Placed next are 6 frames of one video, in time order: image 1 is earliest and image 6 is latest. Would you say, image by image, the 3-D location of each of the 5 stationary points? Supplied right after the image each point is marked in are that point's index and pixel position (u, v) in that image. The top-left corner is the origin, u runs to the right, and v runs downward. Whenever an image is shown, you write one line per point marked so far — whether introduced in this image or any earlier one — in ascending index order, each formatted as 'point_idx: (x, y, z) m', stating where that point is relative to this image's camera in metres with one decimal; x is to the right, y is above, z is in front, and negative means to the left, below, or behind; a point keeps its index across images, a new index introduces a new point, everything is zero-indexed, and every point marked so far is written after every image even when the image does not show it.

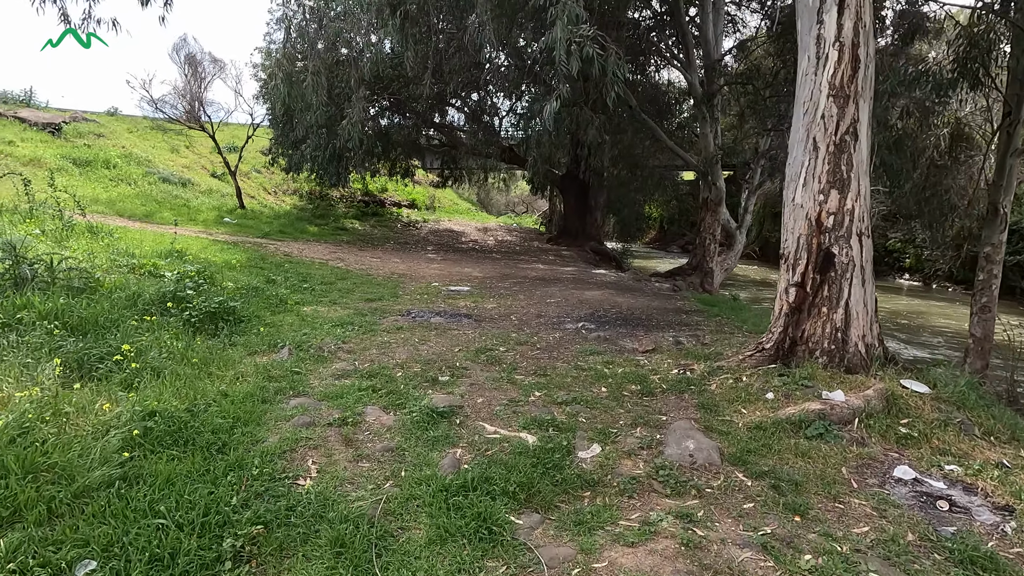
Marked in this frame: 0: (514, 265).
0: (0.0, +0.6, +14.5) m
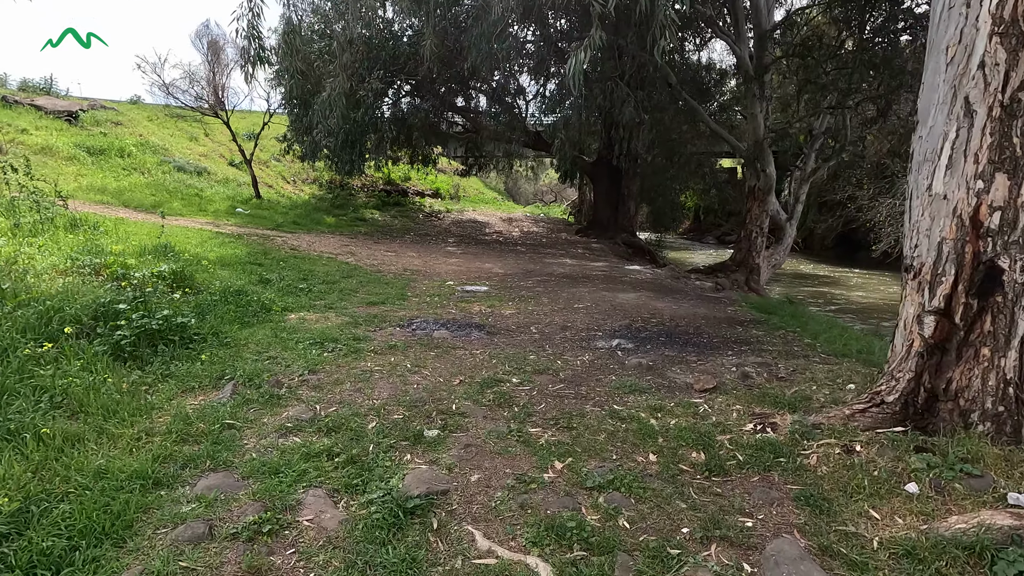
0: (+0.7, +0.7, +13.4) m
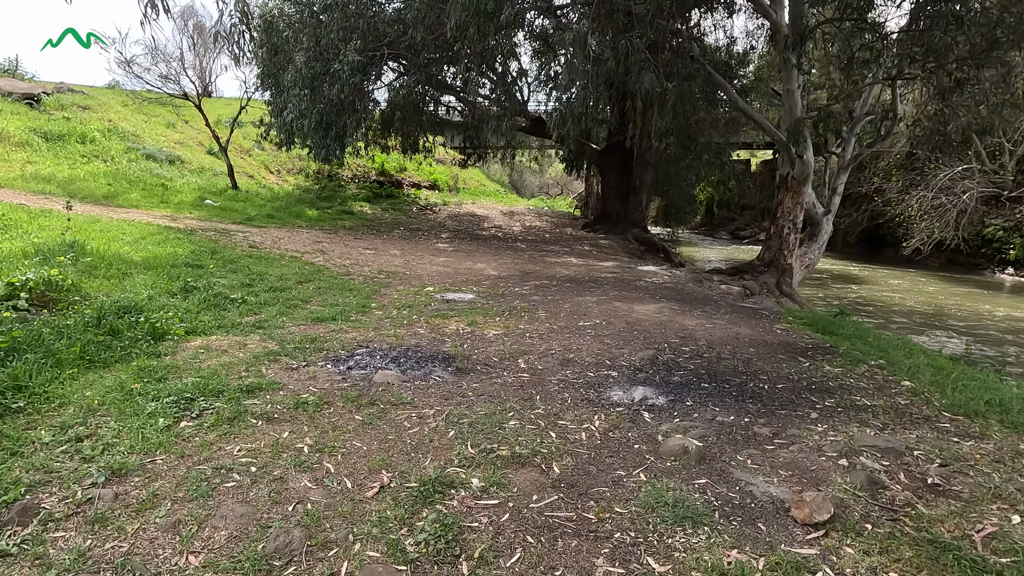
0: (+0.6, +0.6, +11.8) m
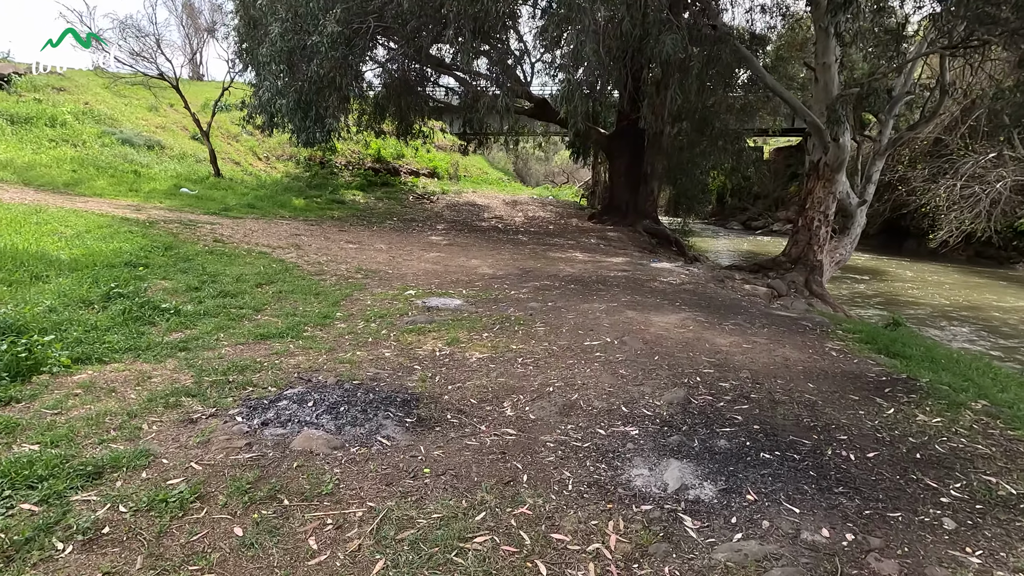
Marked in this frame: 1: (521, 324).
0: (+0.6, +0.7, +10.7) m
1: (+0.1, -0.4, +5.2) m
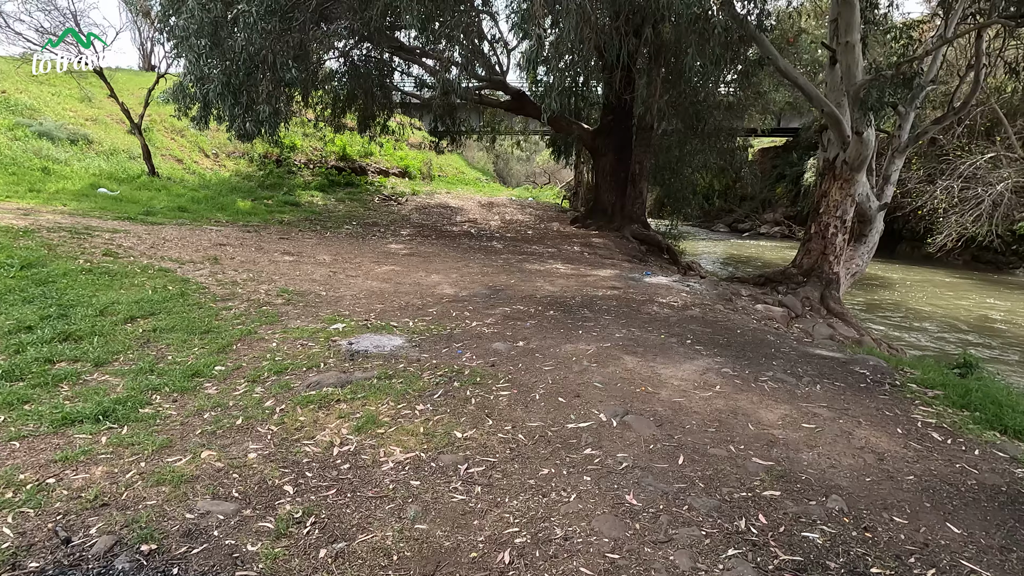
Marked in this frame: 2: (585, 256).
0: (+0.1, +0.4, +9.1) m
1: (-0.2, -0.6, +3.6) m
2: (+1.5, +0.6, +10.6) m
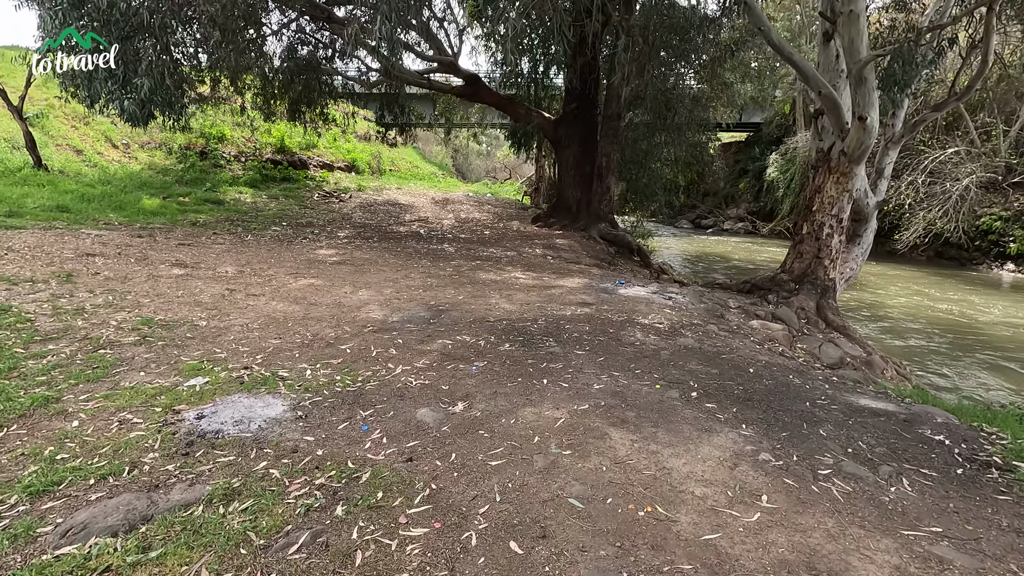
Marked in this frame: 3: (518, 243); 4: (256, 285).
0: (-0.6, +0.2, +7.7) m
1: (-0.6, -0.9, +2.1) m
2: (+0.6, +0.5, +9.2) m
3: (+0.1, +0.9, +10.9) m
4: (-3.0, 0.0, +6.2) m
